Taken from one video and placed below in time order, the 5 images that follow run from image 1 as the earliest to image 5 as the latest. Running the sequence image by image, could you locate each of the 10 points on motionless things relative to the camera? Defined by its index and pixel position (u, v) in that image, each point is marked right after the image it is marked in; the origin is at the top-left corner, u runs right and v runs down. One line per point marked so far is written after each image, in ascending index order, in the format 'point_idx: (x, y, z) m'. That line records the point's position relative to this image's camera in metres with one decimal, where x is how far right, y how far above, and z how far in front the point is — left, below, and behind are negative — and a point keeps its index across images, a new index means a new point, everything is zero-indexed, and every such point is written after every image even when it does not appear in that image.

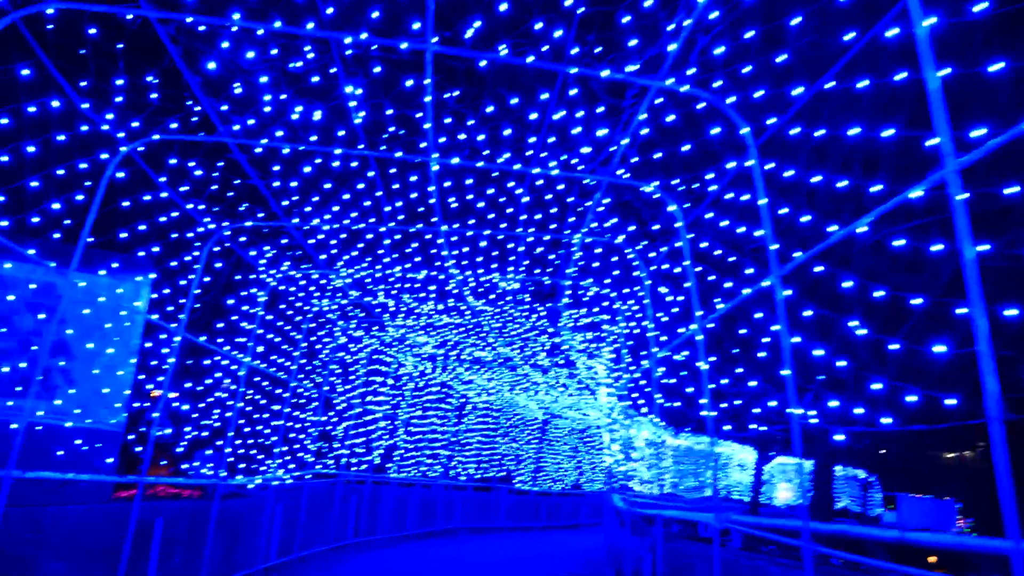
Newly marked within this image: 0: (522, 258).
0: (+0.1, +0.3, +7.7) m
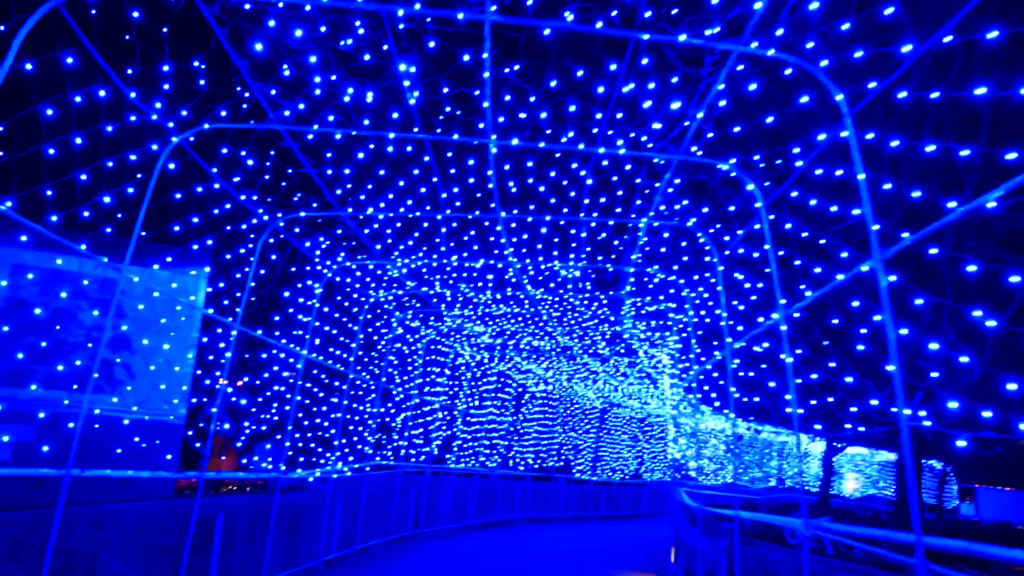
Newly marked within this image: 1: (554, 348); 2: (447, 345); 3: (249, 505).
0: (+0.7, +0.4, +7.3) m
1: (+0.8, -1.2, +14.4) m
2: (-1.2, -1.0, +13.6) m
3: (-2.7, -2.2, +7.6) m
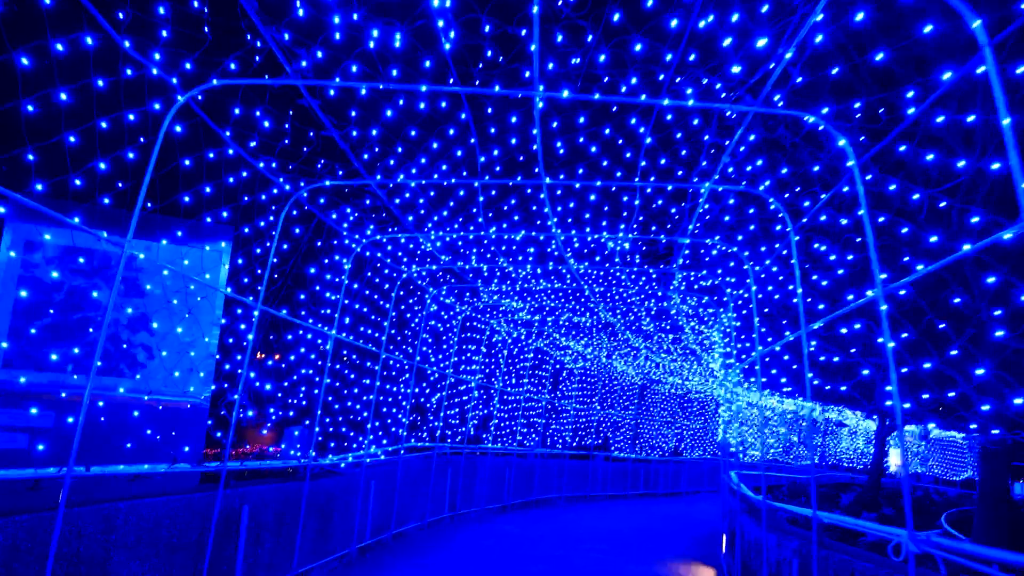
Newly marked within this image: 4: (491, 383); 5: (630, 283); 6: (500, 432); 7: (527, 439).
0: (+1.1, +0.7, +6.6) m
1: (+1.5, -0.7, +13.7) m
2: (-0.5, -0.6, +13.0) m
3: (-2.3, -2.0, +7.1) m
4: (-0.4, -1.8, +13.7) m
5: (+1.6, +0.1, +9.6) m
6: (-0.2, -2.8, +14.1) m
7: (+0.3, -3.2, +15.3) m
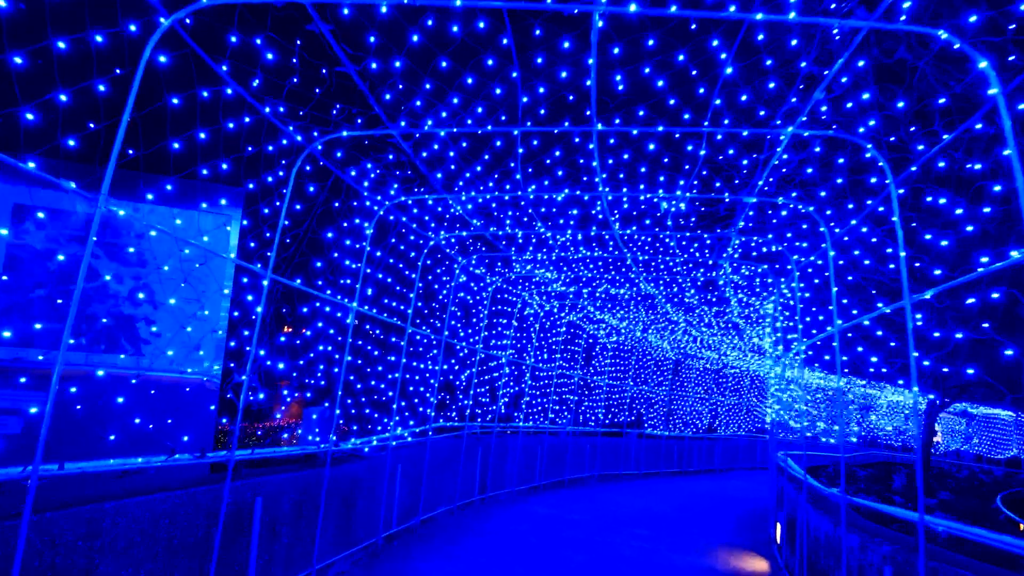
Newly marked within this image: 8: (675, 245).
0: (+1.5, +1.0, +5.7) m
1: (+2.1, -0.2, +12.8) m
2: (0.0, -0.1, +12.2) m
3: (-1.9, -1.7, +6.5) m
4: (+0.2, -1.2, +12.9) m
5: (+2.0, +0.4, +8.7) m
6: (+0.4, -2.2, +13.3) m
7: (+1.0, -2.6, +14.6) m
8: (+1.9, +0.5, +8.4) m
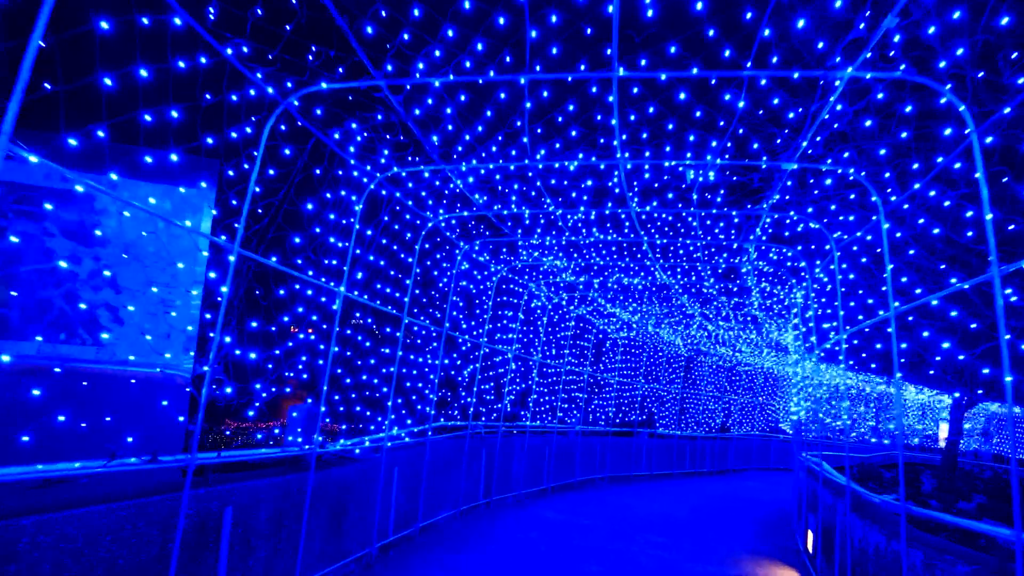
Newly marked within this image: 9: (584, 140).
0: (+1.5, +1.1, +4.9) m
1: (+2.2, 0.0, +12.0) m
2: (+0.1, +0.1, +11.4) m
3: (-1.9, -1.6, +5.7) m
4: (+0.3, -1.1, +12.1) m
5: (+2.1, +0.6, +8.0) m
6: (+0.5, -2.1, +12.6) m
7: (+1.1, -2.4, +13.8) m
8: (+1.9, +0.7, +7.6) m
9: (+0.5, +1.1, +5.4) m
